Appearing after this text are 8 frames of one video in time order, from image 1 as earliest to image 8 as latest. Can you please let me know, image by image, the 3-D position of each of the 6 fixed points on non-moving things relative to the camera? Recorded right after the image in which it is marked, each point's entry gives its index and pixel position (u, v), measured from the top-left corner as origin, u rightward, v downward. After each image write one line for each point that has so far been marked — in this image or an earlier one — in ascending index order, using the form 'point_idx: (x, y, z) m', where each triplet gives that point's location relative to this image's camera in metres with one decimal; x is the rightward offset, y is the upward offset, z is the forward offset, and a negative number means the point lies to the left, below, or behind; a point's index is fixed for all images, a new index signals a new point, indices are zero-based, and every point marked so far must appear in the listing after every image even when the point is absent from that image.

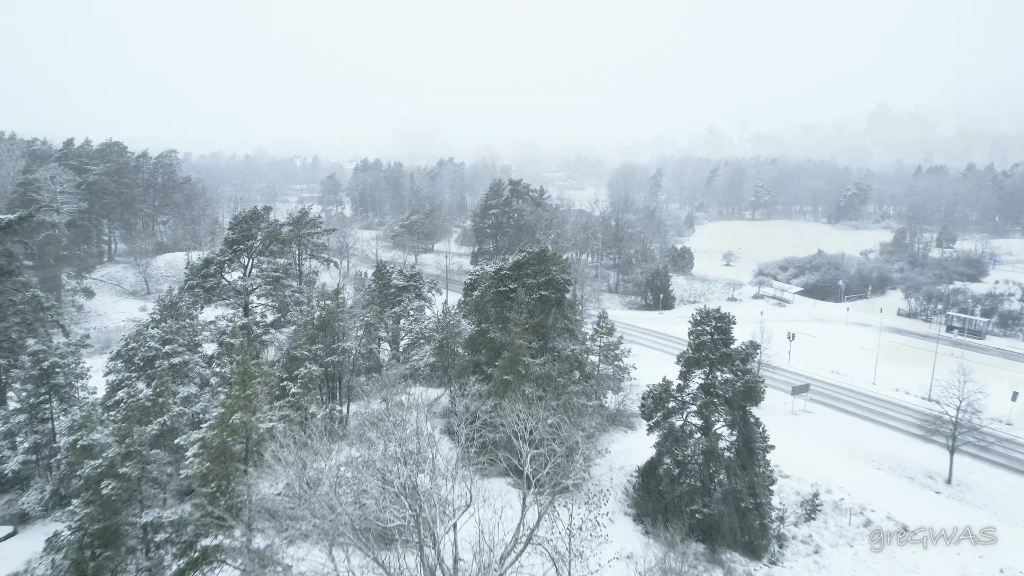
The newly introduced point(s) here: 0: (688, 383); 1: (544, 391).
0: (+4.5, -2.4, +18.1) m
1: (+0.9, -2.8, +18.8) m
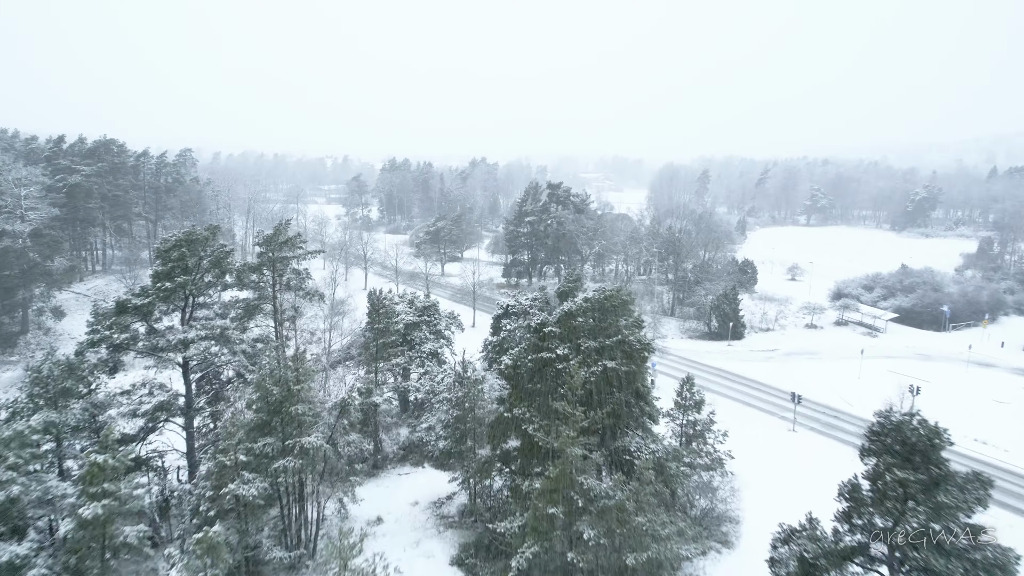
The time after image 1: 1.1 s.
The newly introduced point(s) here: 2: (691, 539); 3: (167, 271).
0: (+5.3, -3.8, +10.8) m
1: (+1.7, -4.1, +11.6) m
2: (+3.4, -4.8, +13.3) m
3: (-7.8, +0.4, +15.7) m
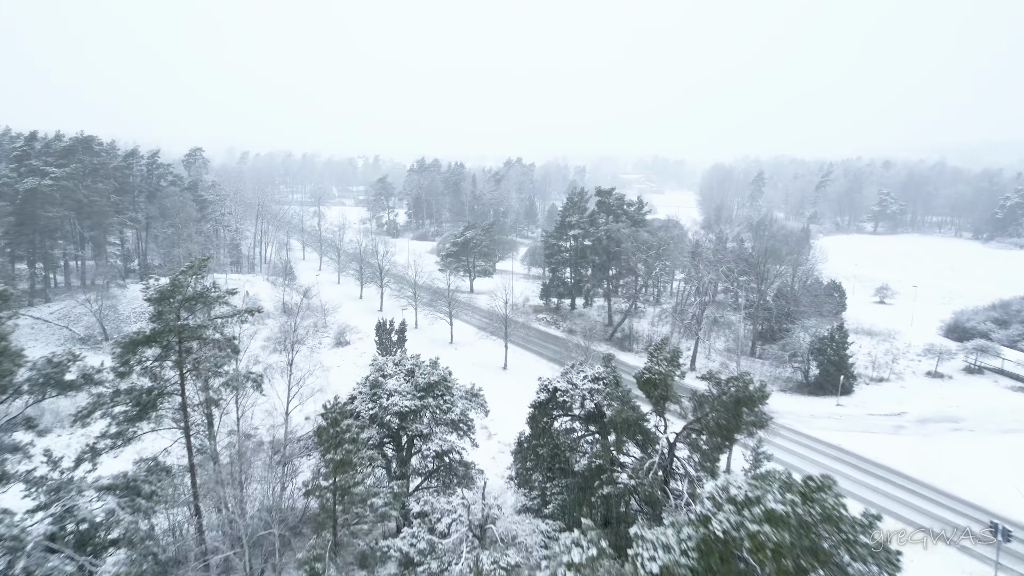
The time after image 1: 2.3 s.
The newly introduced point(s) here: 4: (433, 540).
0: (+5.7, -5.4, +2.1) m
1: (+2.2, -5.8, +3.2) m
2: (+3.9, -6.4, +4.8) m
3: (-7.1, -1.1, +7.7) m
4: (-1.4, -4.5, +12.6) m
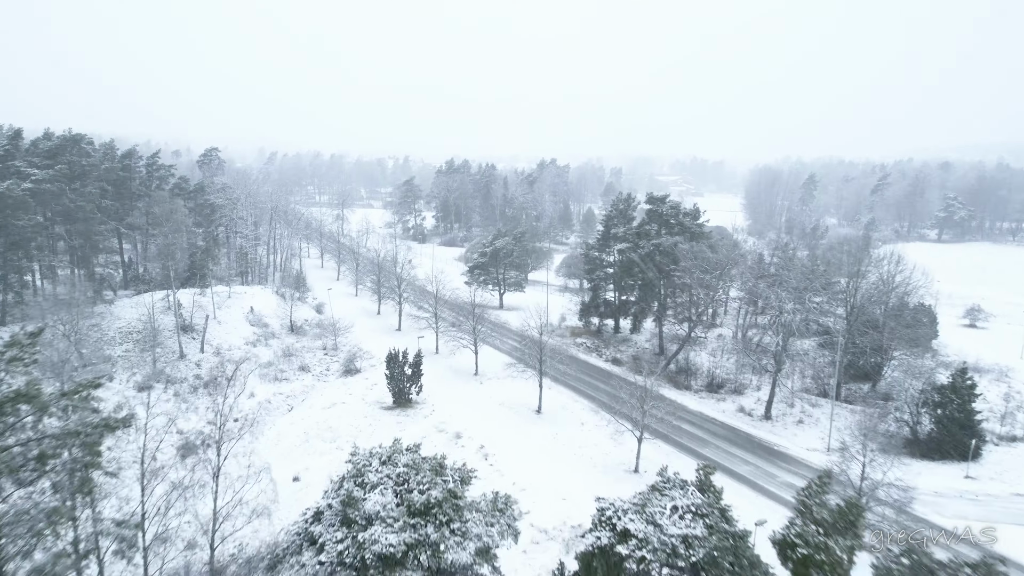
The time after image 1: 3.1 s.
0: (+5.7, -6.6, -3.9) m
1: (+2.2, -6.9, -2.7) m
2: (+4.0, -7.5, -1.2) m
3: (-6.8, -2.1, +2.3) m
4: (-0.9, -5.6, +6.9) m
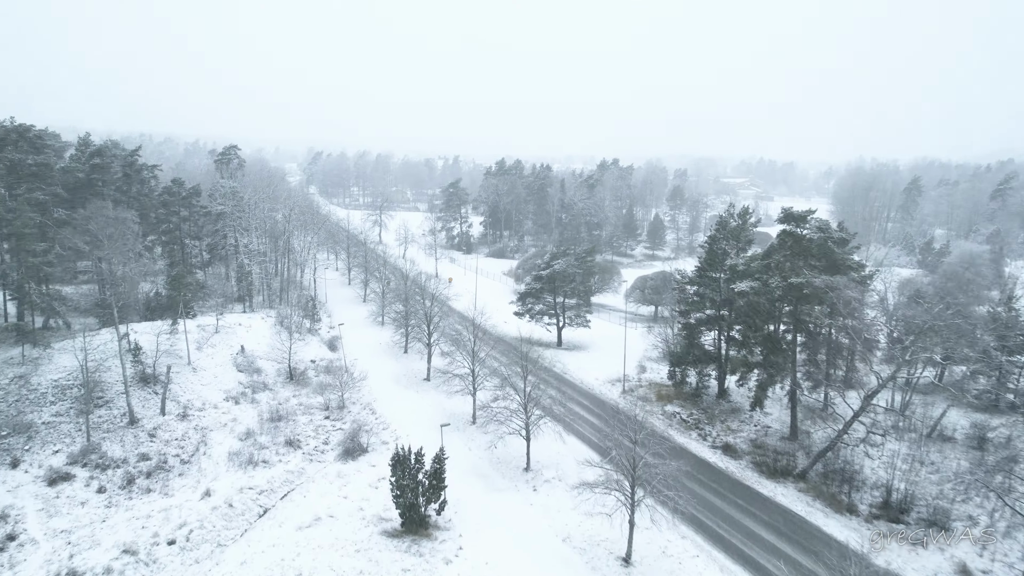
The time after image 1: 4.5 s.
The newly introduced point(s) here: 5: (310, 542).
0: (+5.2, -8.5, -15.0) m
1: (+1.8, -8.8, -13.6) m
2: (+3.6, -9.5, -12.2) m
3: (-6.8, -3.9, -7.9) m
4: (-0.7, -7.5, -3.8) m
5: (-5.8, -7.3, +20.0) m
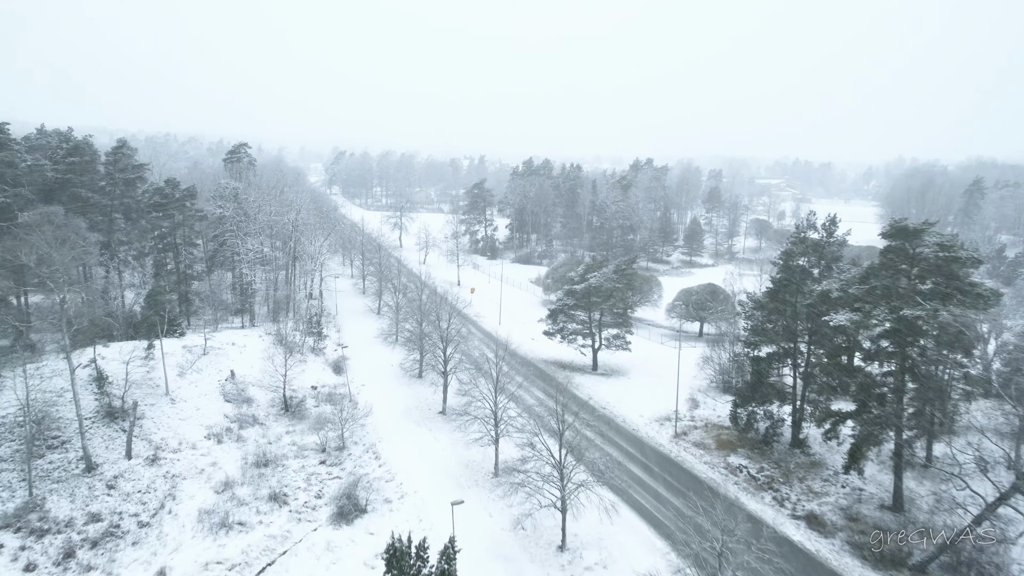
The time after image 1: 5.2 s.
0: (+4.6, -9.4, -20.1) m
1: (+1.2, -9.6, -18.6) m
2: (+3.1, -10.3, -17.2) m
3: (-7.1, -4.7, -12.6) m
4: (-0.9, -8.3, -8.7) m
5: (-5.2, -8.1, +15.2) m
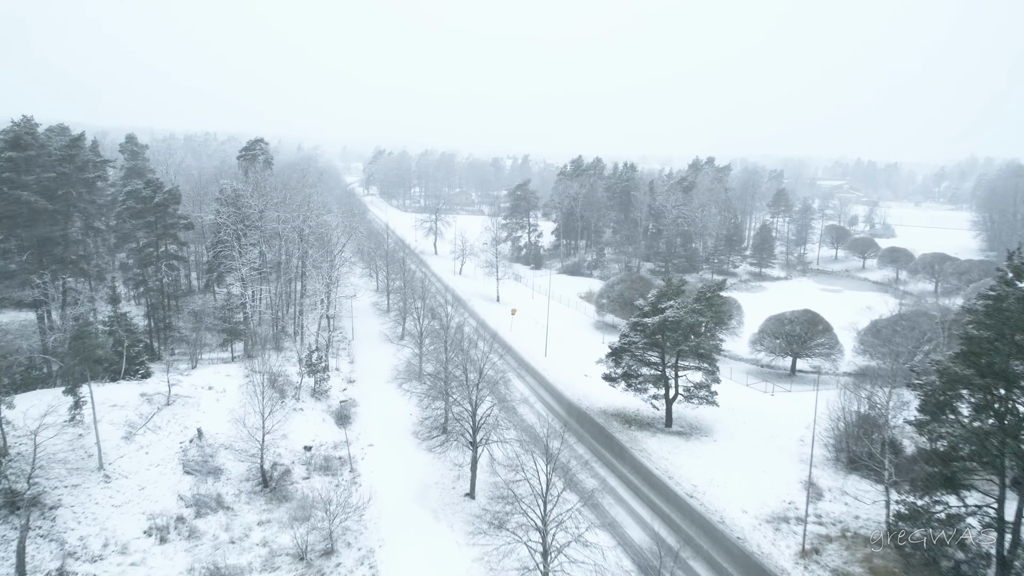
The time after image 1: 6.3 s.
0: (+3.2, -10.7, -28.2) m
1: (-0.1, -10.9, -26.4) m
2: (+1.9, -11.6, -25.2) m
3: (-7.9, -5.9, -20.0) m
4: (-1.6, -9.5, -16.5) m
5: (-4.4, -9.3, +7.7) m
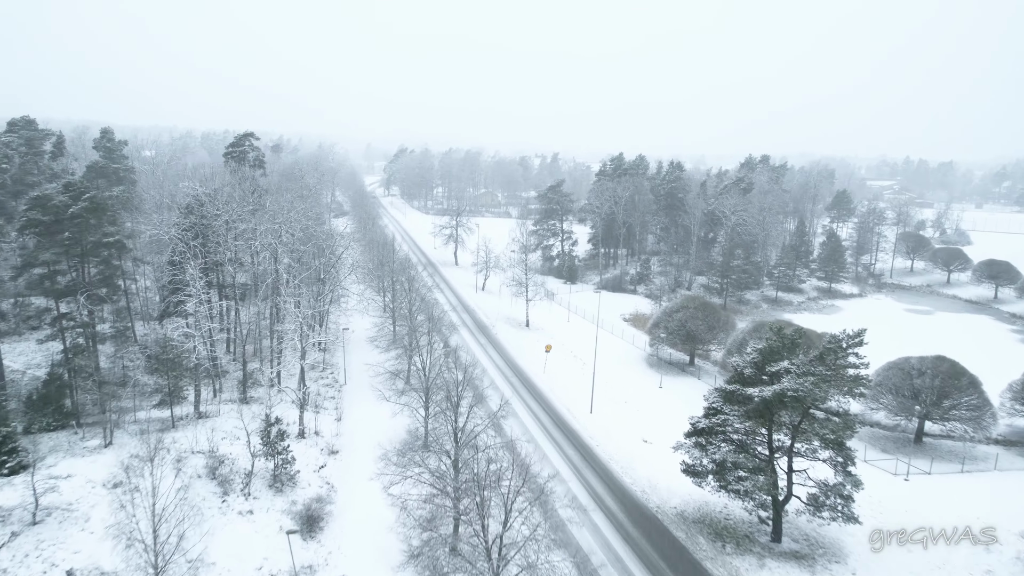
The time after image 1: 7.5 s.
0: (+2.1, -12.3, -37.1) m
1: (-1.1, -12.4, -35.2) m
2: (+0.9, -13.2, -34.0) m
3: (-8.7, -7.3, -28.5) m
4: (-2.2, -11.1, -25.2) m
5: (-4.1, -10.8, -0.9) m
